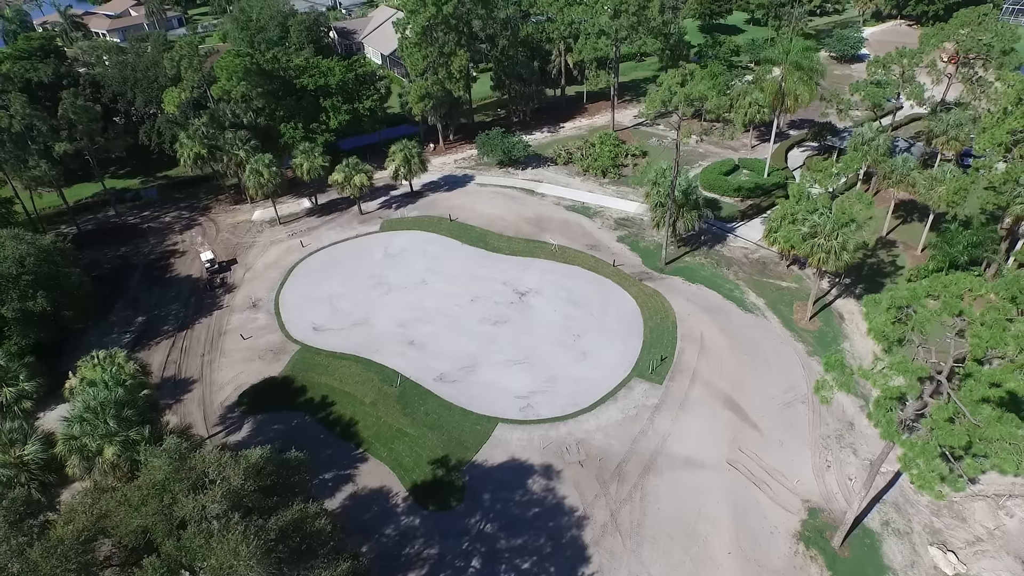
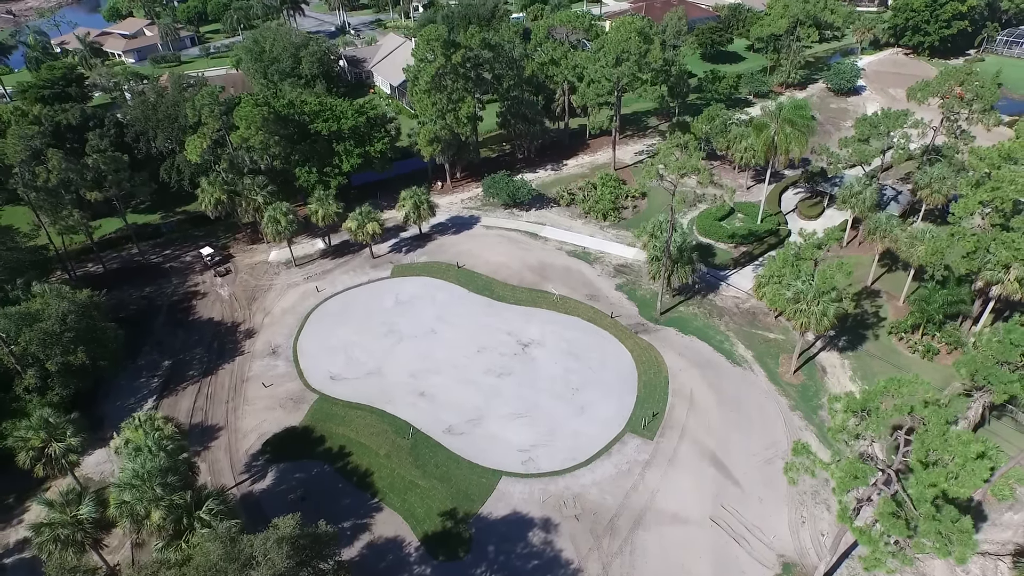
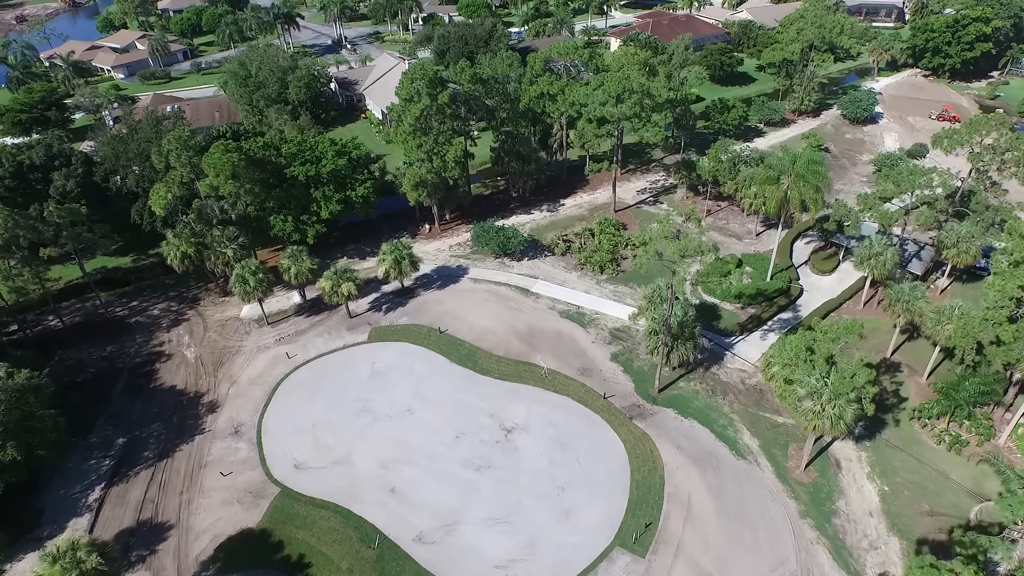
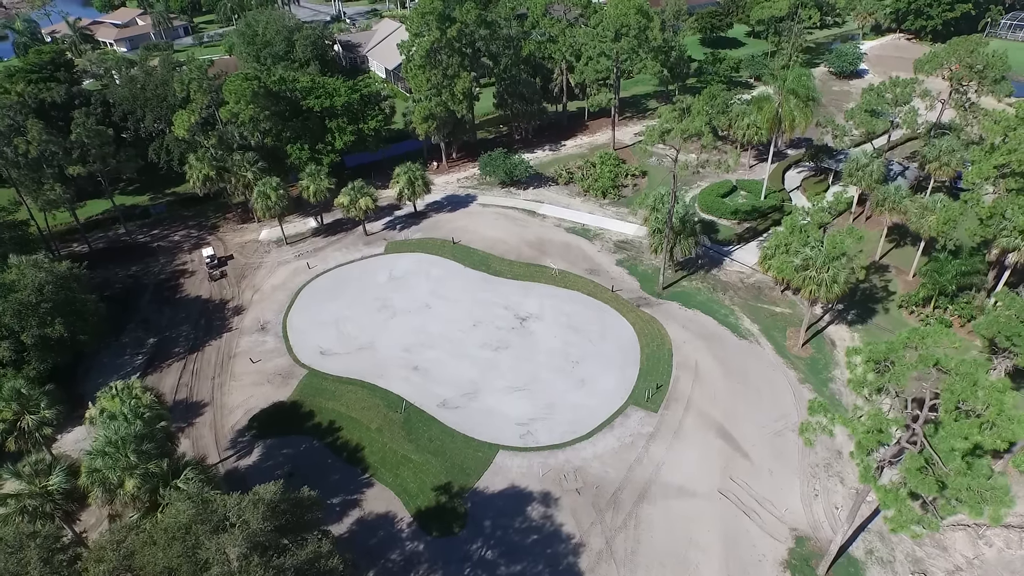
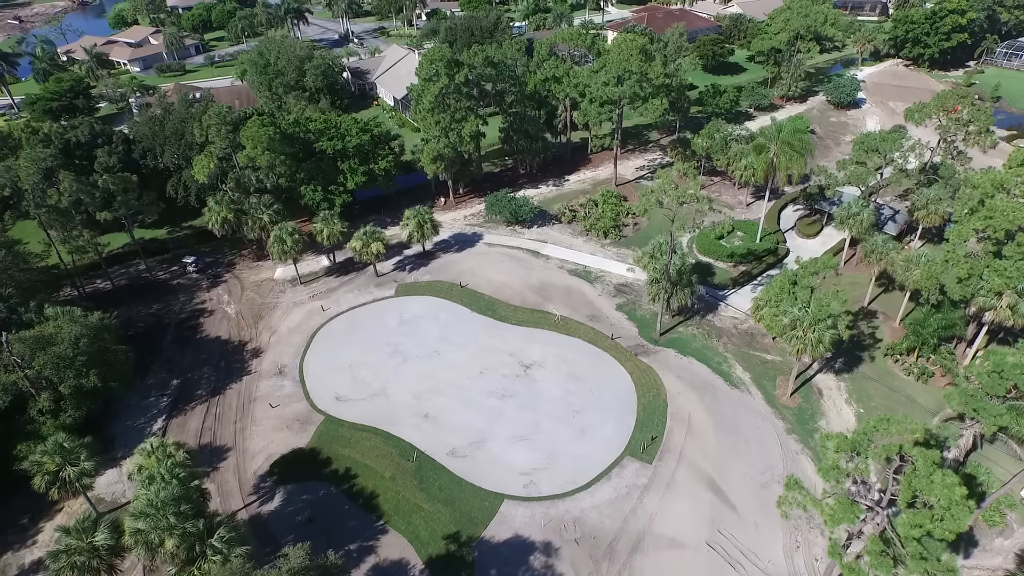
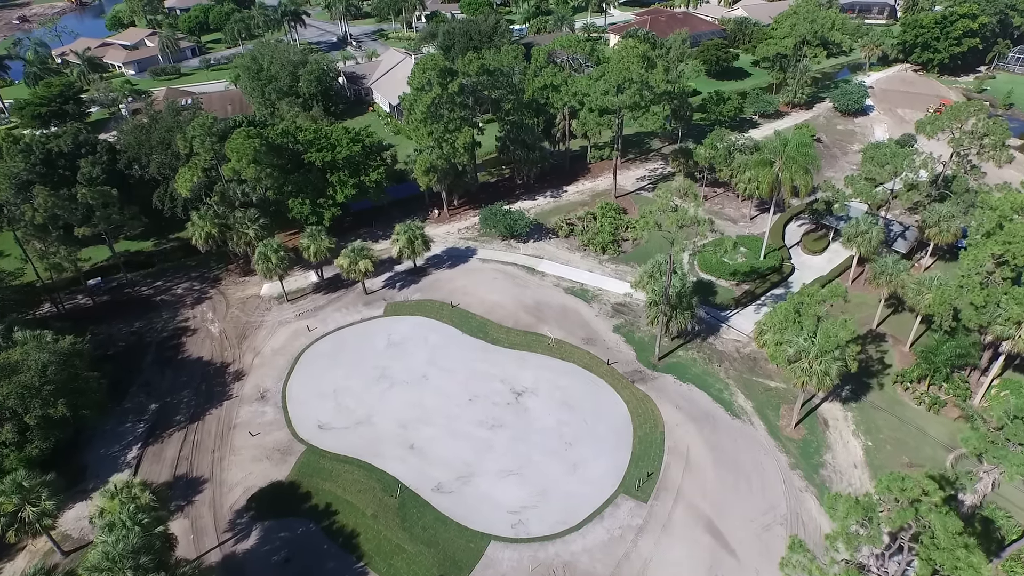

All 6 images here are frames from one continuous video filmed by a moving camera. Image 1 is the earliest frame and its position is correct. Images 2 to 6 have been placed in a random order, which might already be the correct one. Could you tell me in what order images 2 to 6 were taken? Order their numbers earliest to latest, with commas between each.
4, 2, 5, 6, 3
